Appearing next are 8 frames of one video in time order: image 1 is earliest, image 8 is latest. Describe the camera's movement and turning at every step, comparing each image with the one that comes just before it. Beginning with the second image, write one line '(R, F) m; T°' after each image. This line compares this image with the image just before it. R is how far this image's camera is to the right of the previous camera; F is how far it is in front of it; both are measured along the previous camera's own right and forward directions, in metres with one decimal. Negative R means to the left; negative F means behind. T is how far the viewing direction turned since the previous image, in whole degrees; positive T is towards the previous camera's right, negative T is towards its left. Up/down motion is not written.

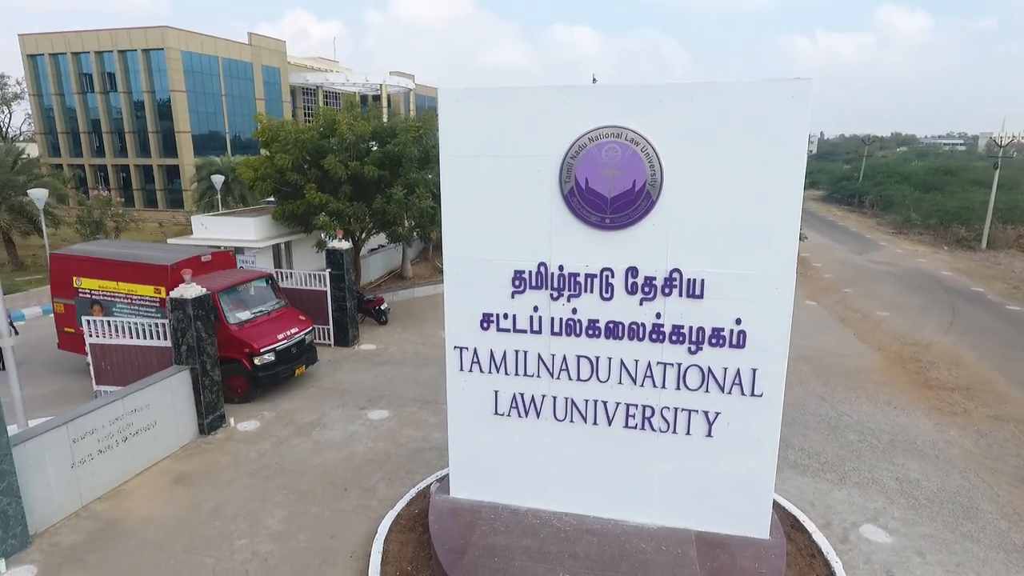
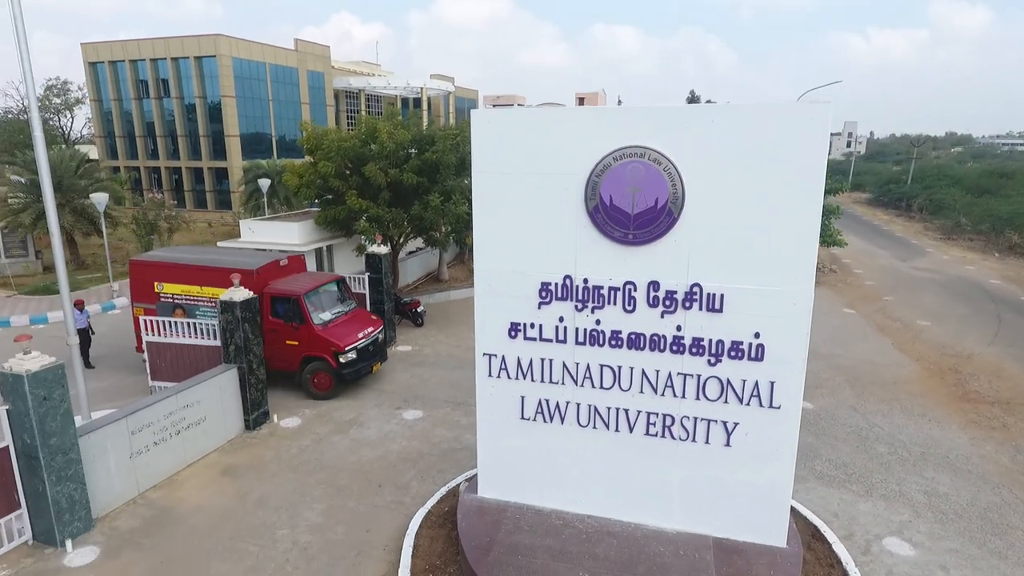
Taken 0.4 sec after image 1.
(+0.1, -0.3) m; -3°
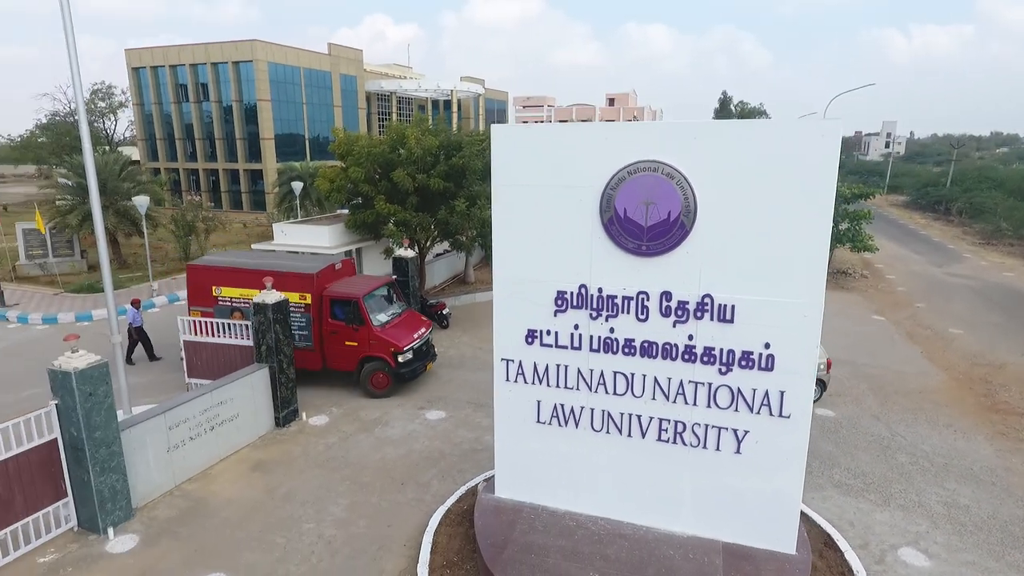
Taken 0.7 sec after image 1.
(+0.1, -0.2) m; -3°
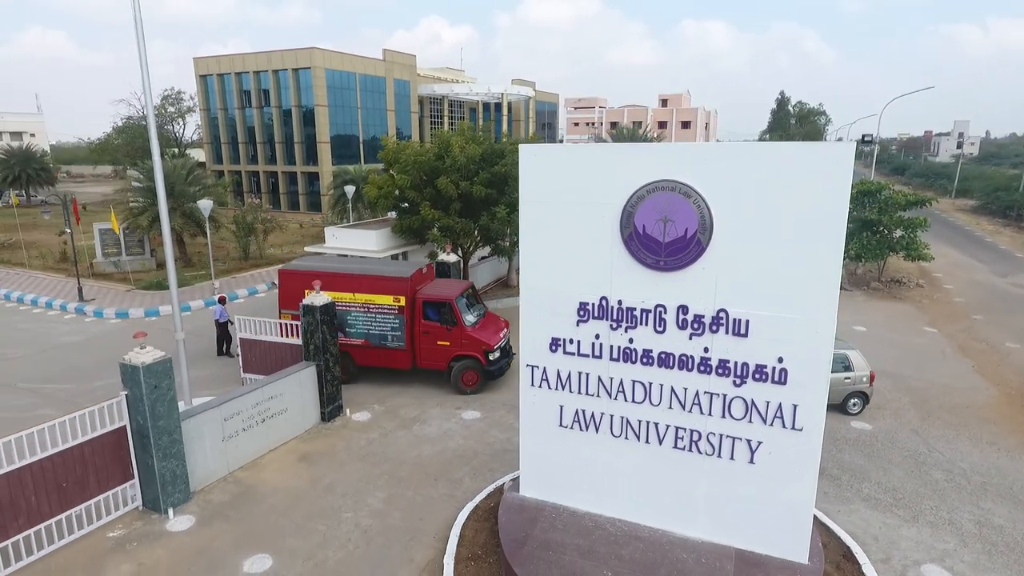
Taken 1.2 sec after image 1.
(+0.2, -0.3) m; -5°
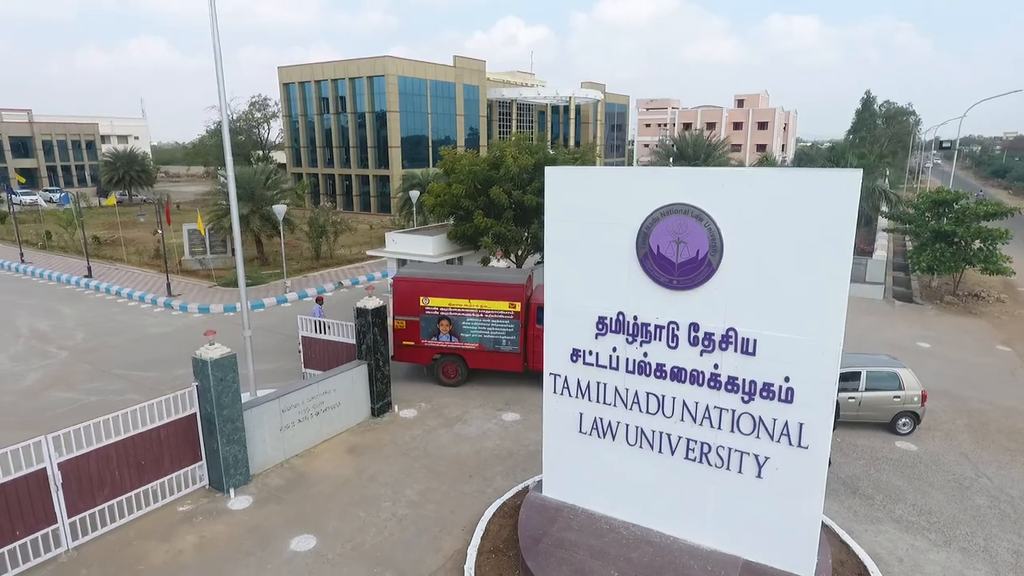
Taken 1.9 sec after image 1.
(+0.5, -0.4) m; -6°
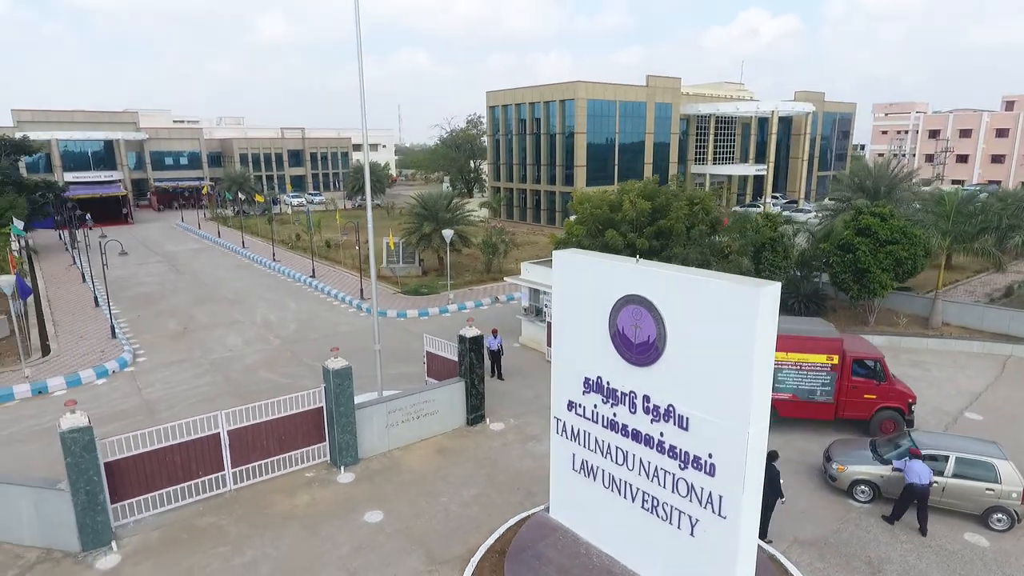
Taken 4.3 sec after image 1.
(+2.5, -1.2) m; -19°
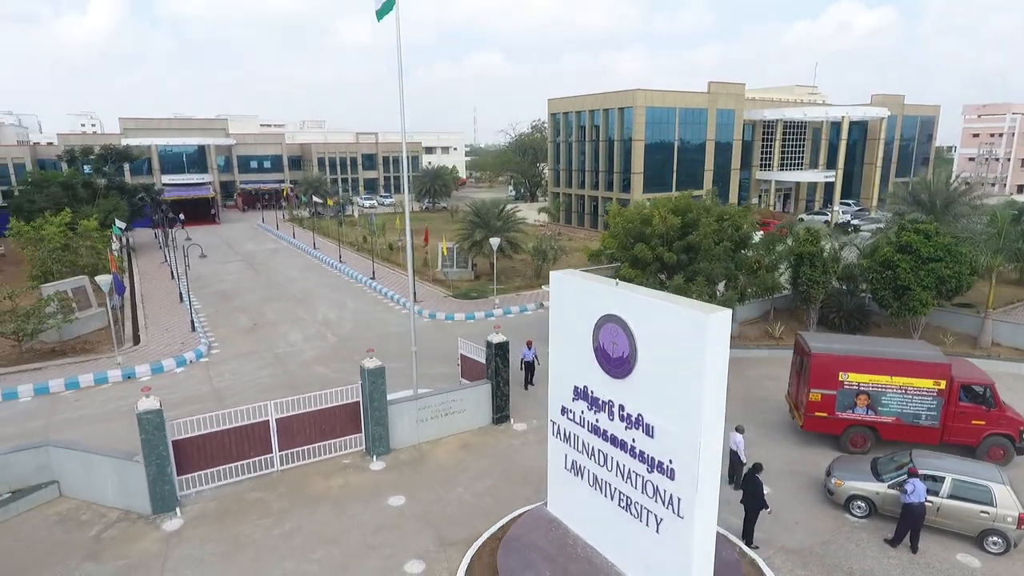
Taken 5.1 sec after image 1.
(+1.0, -0.9) m; -6°
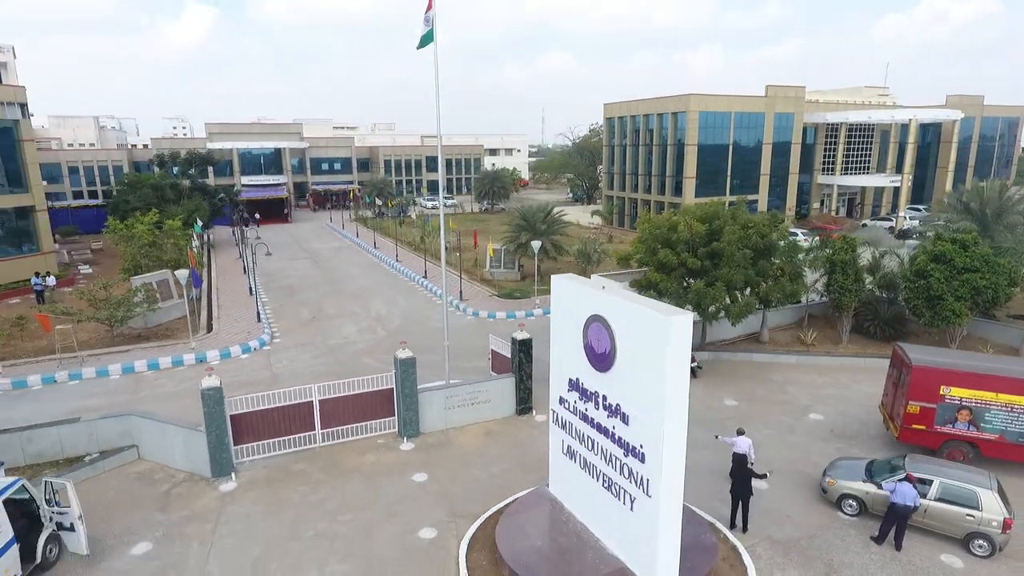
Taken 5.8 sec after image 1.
(+0.9, -1.0) m; -6°
